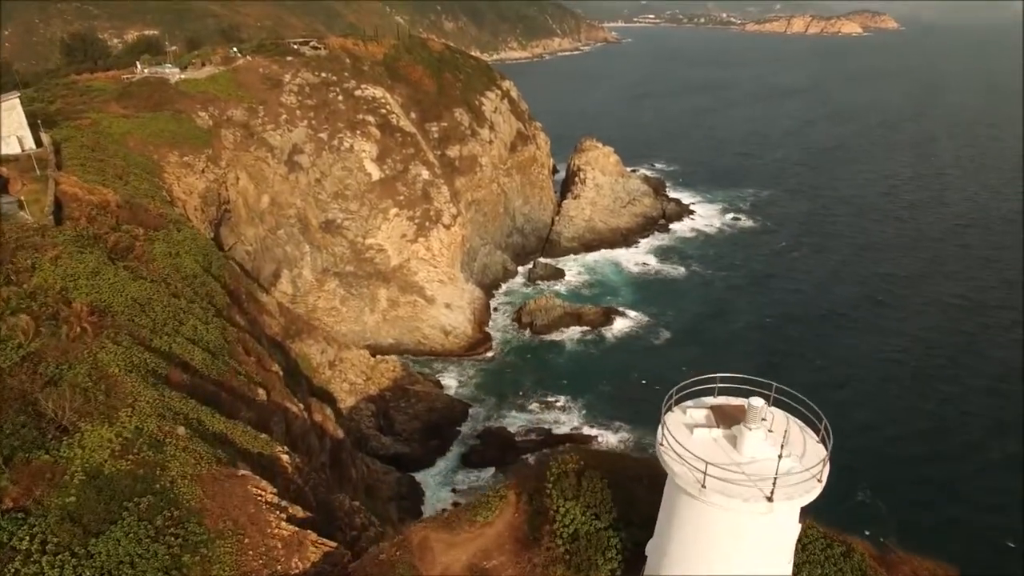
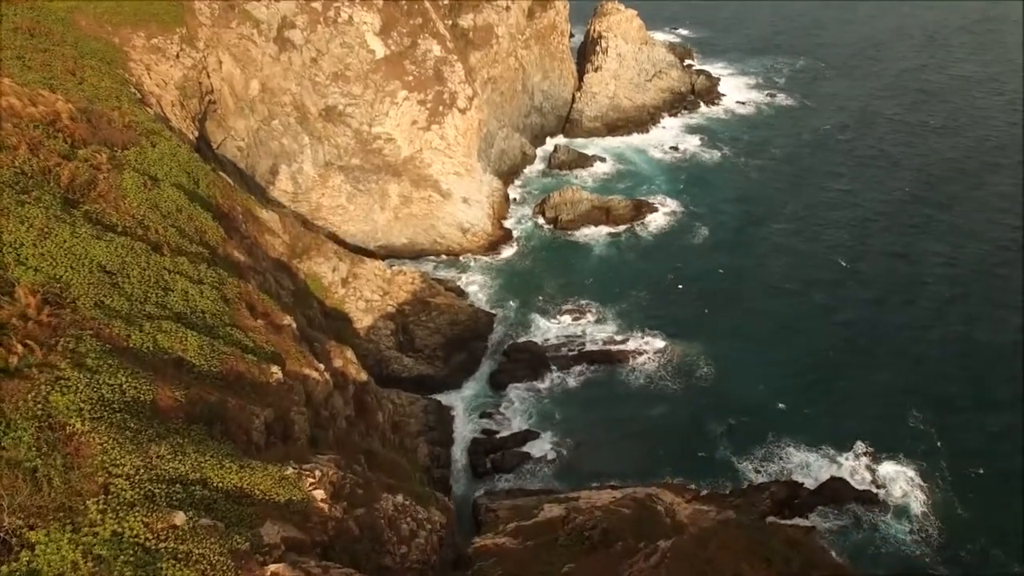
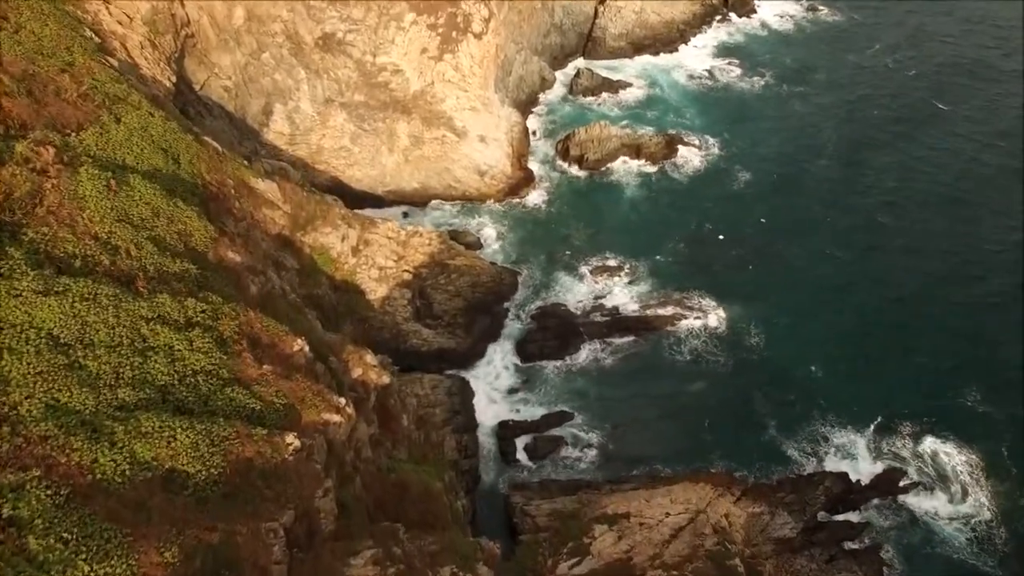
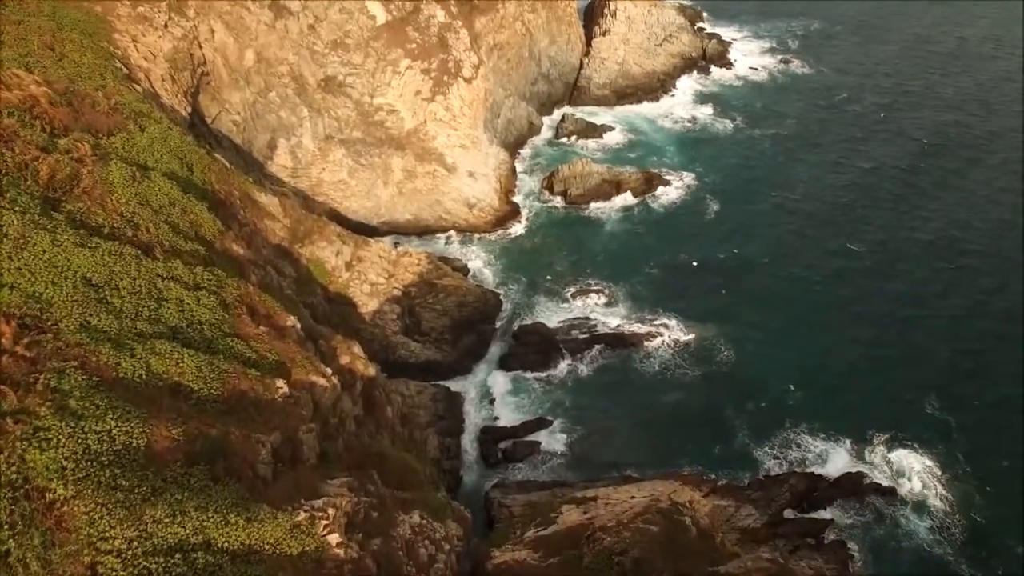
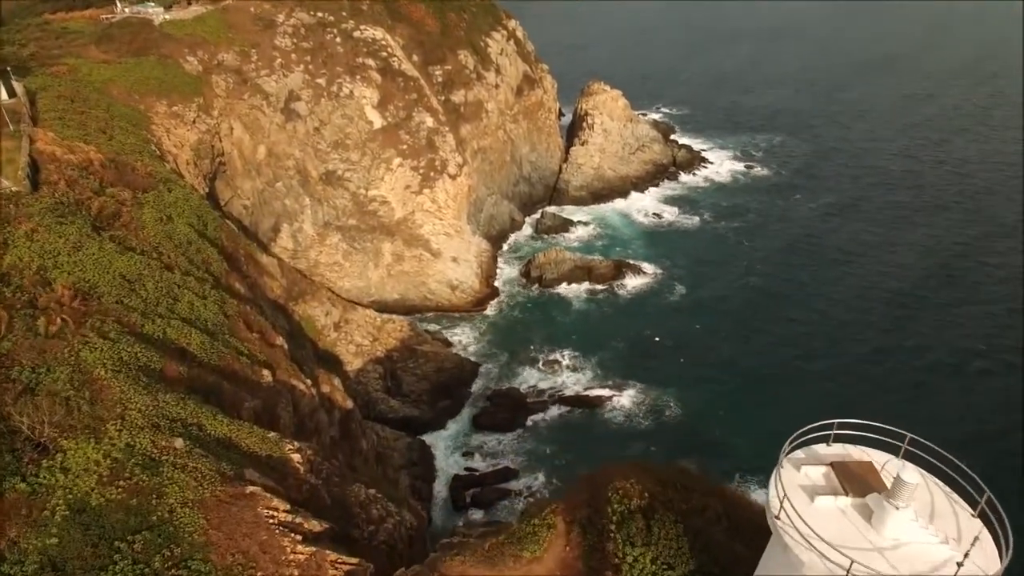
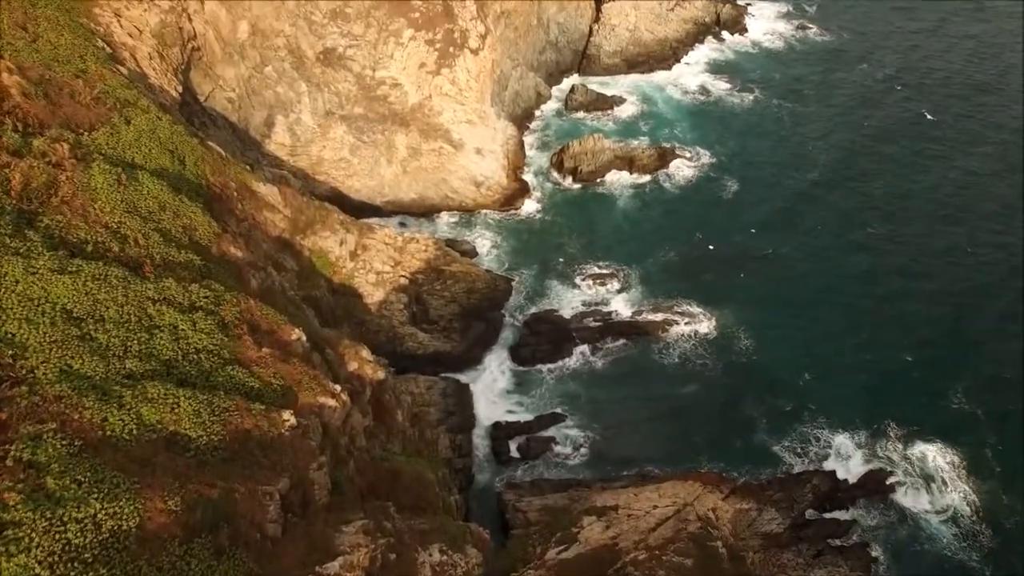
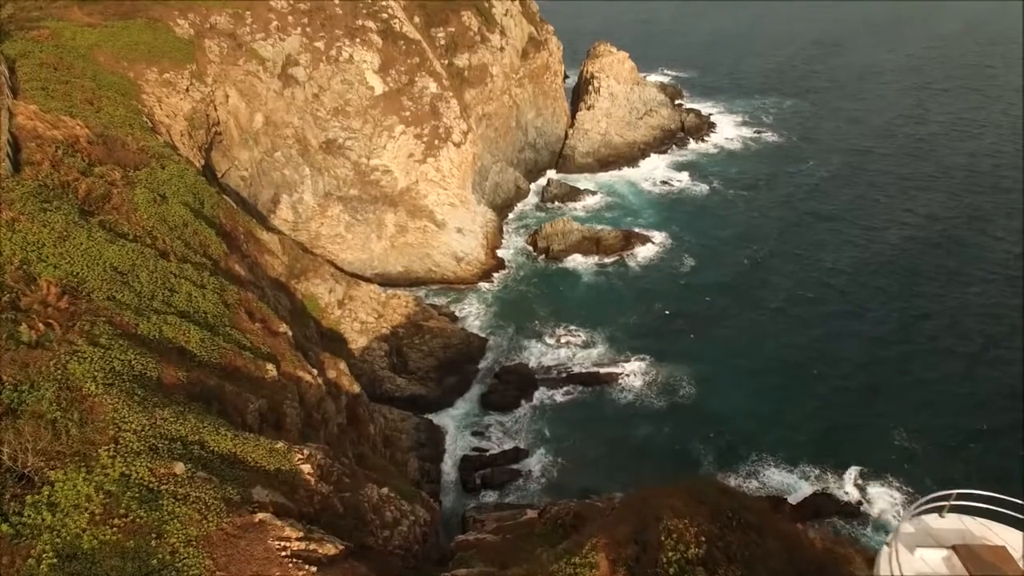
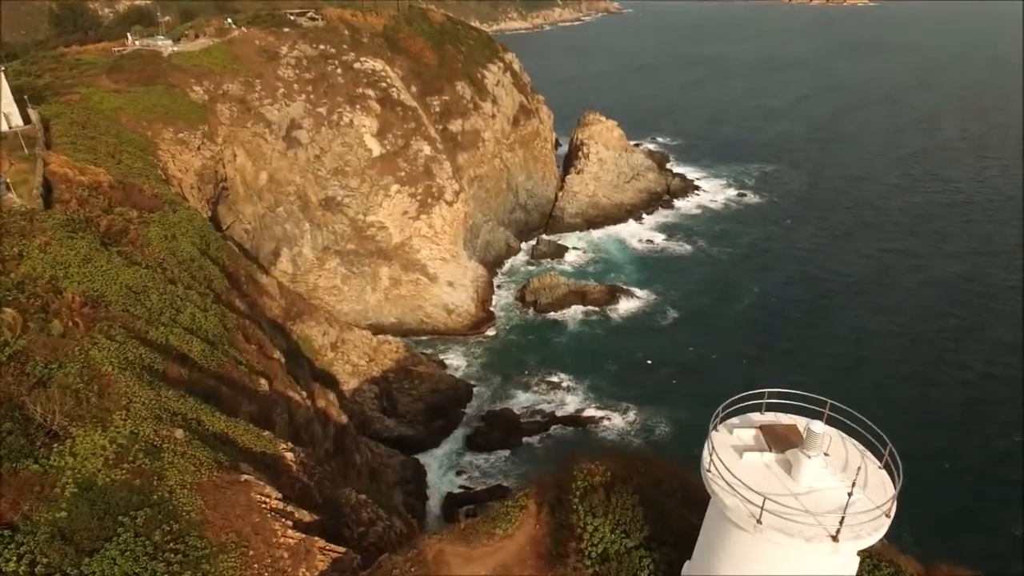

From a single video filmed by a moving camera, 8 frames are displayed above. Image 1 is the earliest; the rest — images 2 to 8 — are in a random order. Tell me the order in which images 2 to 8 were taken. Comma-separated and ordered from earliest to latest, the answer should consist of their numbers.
8, 5, 7, 2, 4, 6, 3
